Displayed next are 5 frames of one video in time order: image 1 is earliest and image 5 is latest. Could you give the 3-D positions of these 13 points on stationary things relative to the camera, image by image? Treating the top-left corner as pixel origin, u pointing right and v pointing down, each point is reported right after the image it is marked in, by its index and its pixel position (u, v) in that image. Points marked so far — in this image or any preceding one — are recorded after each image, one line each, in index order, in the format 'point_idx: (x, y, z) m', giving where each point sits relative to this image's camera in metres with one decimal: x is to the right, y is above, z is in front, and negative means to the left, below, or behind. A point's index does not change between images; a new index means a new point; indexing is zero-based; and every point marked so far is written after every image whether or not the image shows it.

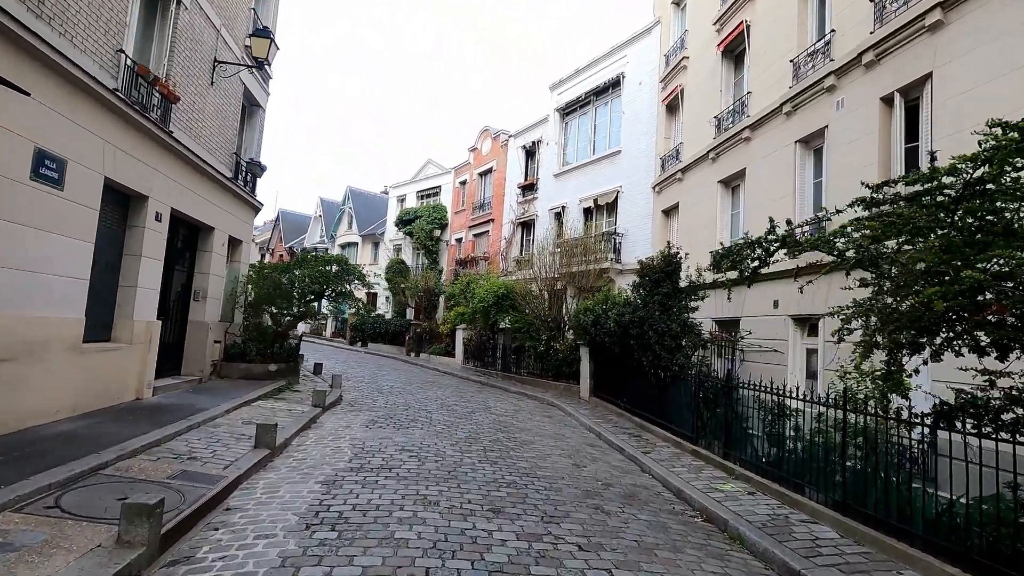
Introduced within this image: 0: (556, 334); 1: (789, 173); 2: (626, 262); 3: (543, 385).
0: (+1.5, -1.6, +18.2) m
1: (+5.6, +2.3, +10.7) m
2: (+4.0, +0.9, +18.5) m
3: (+1.1, -3.3, +18.0) m
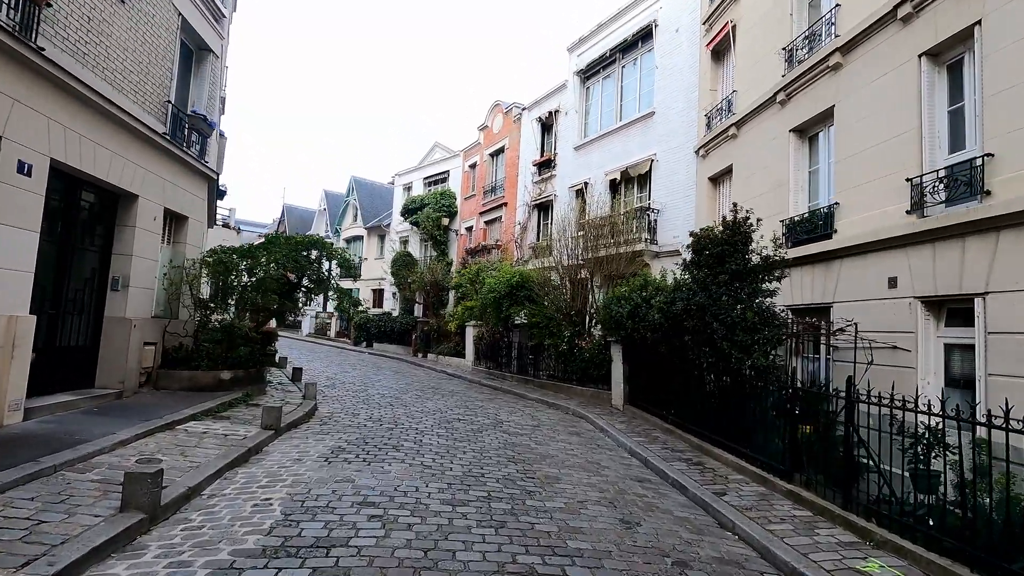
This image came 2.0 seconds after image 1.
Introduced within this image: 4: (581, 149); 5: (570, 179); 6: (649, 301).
0: (+2.0, -1.2, +15.3) m
1: (+5.8, +2.7, +7.7) m
2: (+4.4, +1.3, +15.6) m
3: (+1.6, -3.0, +15.2) m
4: (+2.5, +5.0, +19.2) m
5: (+2.1, +4.0, +19.5) m
6: (+2.8, -0.3, +10.8) m
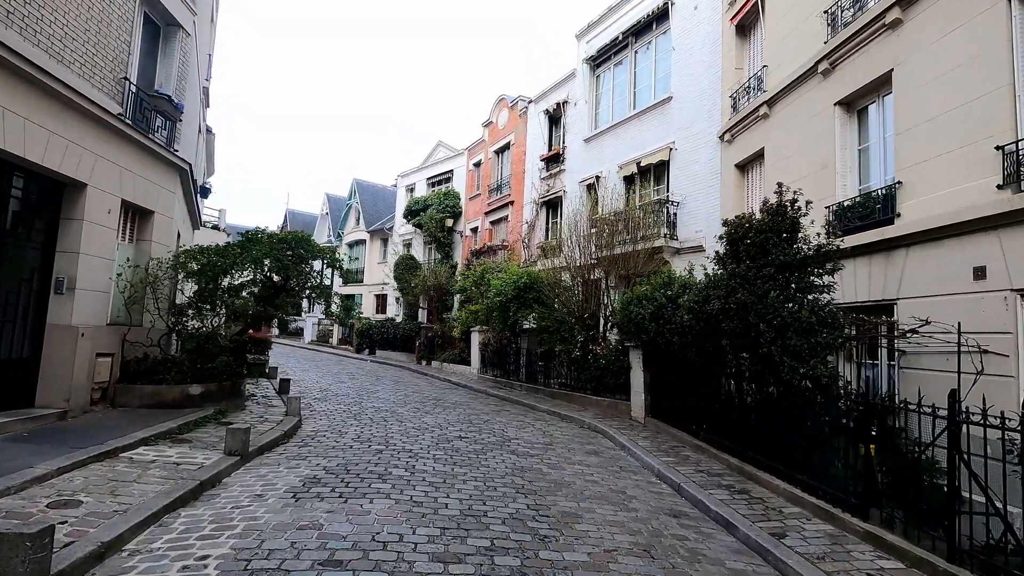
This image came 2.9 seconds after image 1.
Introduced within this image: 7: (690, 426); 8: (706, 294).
0: (+2.2, -1.2, +14.0) m
1: (+5.9, +2.8, +6.4) m
2: (+4.6, +1.3, +14.2) m
3: (+1.8, -3.0, +13.9) m
4: (+2.7, +5.0, +18.0) m
5: (+2.4, +3.9, +18.3) m
6: (+3.0, -0.2, +9.5) m
7: (+3.3, -2.6, +10.0) m
8: (+3.0, -0.1, +8.2) m
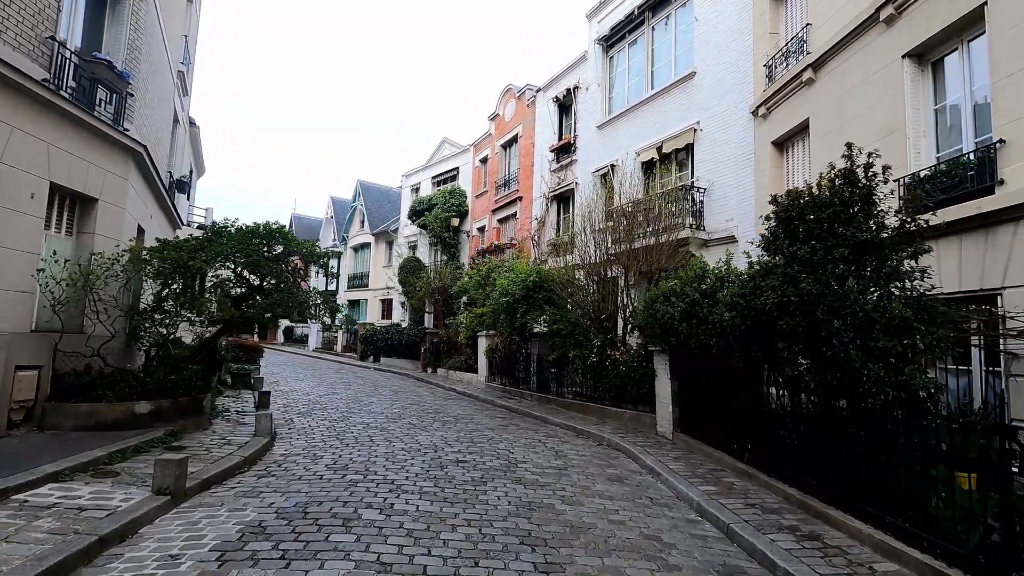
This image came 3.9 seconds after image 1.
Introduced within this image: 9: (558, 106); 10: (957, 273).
0: (+2.4, -1.2, +12.5) m
1: (+5.8, +3.0, +4.8) m
2: (+4.8, +1.4, +12.7) m
3: (+2.0, -2.9, +12.3) m
4: (+2.9, +5.0, +16.5) m
5: (+2.6, +4.0, +16.8) m
6: (+3.0, -0.1, +8.0) m
7: (+3.4, -2.5, +8.4) m
8: (+3.0, 0.0, +6.7) m
9: (+1.7, +6.7, +19.4) m
10: (+5.4, +0.1, +6.7) m
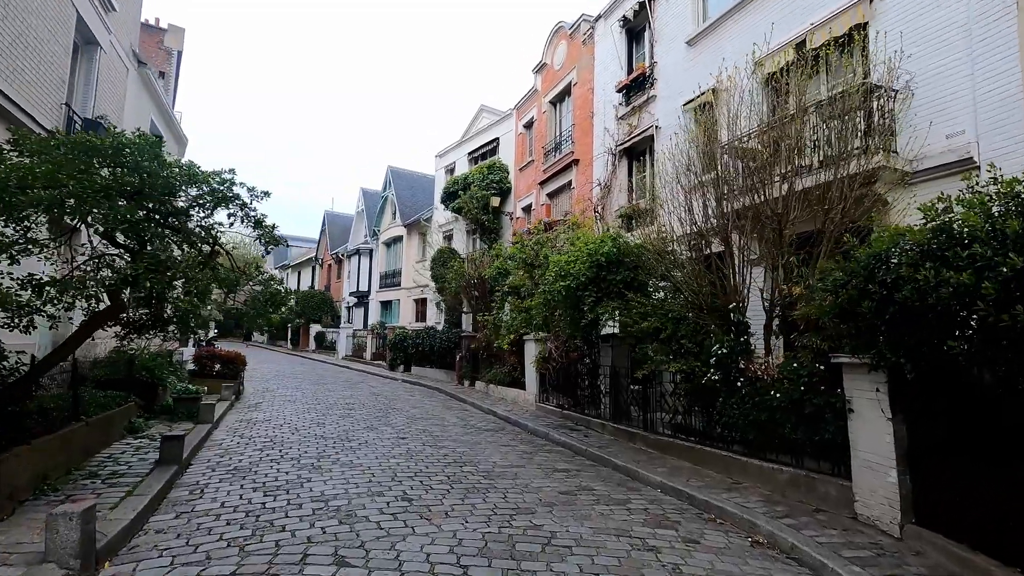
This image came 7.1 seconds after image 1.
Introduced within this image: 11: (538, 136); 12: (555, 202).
0: (+3.3, -0.8, +7.6) m
1: (+6.0, +3.5, -0.4) m
2: (+5.7, +1.8, +7.5) m
3: (+3.0, -2.5, +7.4) m
4: (+4.1, +5.4, +11.6) m
5: (+3.8, +4.4, +11.9) m
6: (+3.6, +0.3, +3.0) m
7: (+4.0, -2.0, +3.4) m
8: (+3.4, +0.5, +1.7) m
9: (+3.1, +7.1, +14.6) m
10: (+5.8, +0.7, +1.5) m
11: (+0.9, +5.6, +19.5) m
12: (+1.4, +2.9, +18.1) m
